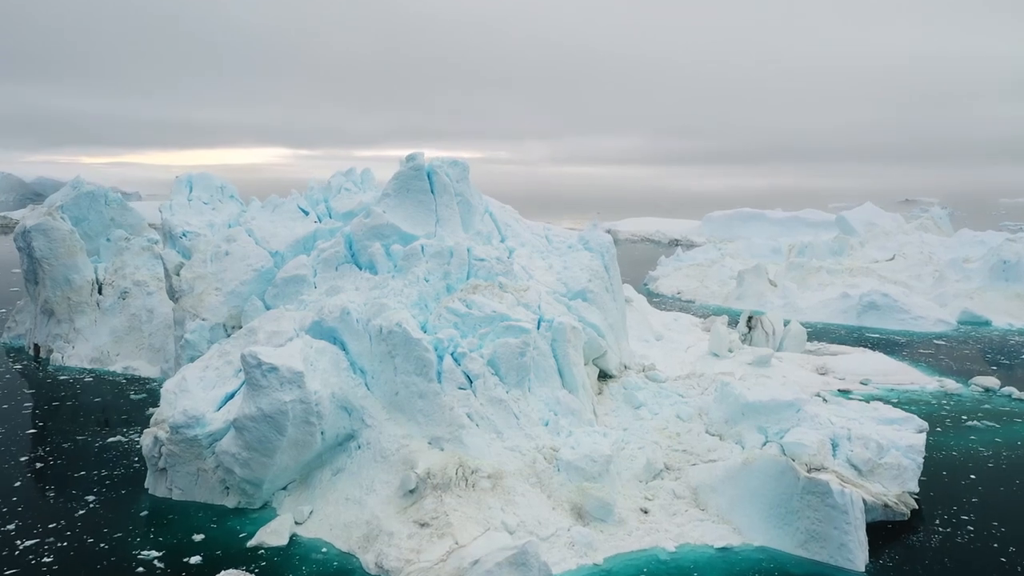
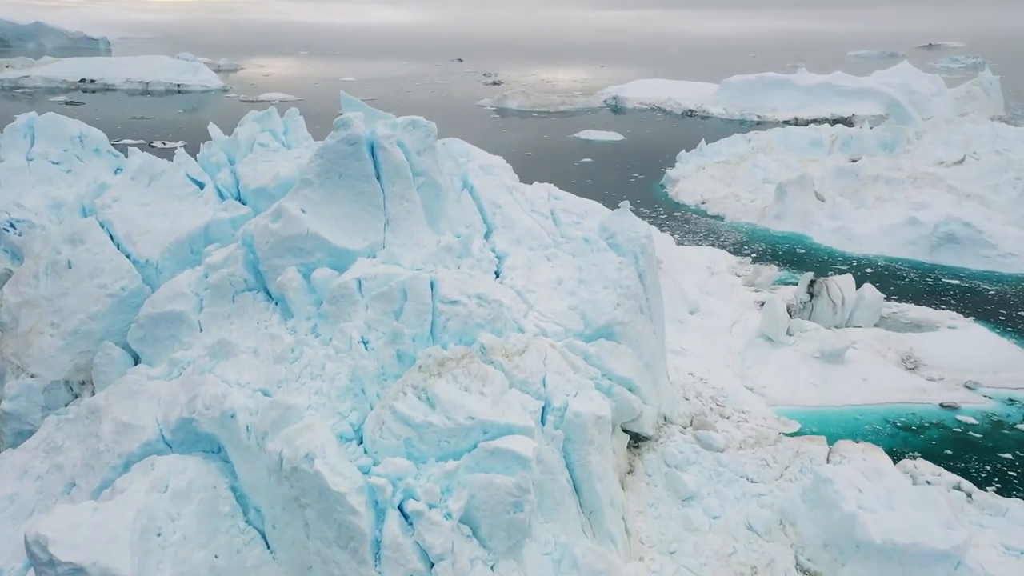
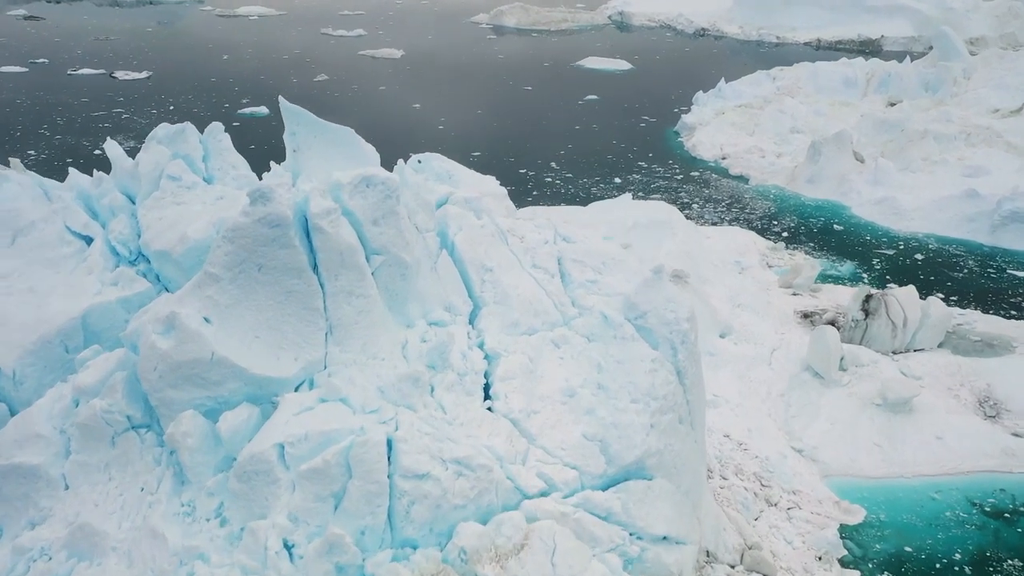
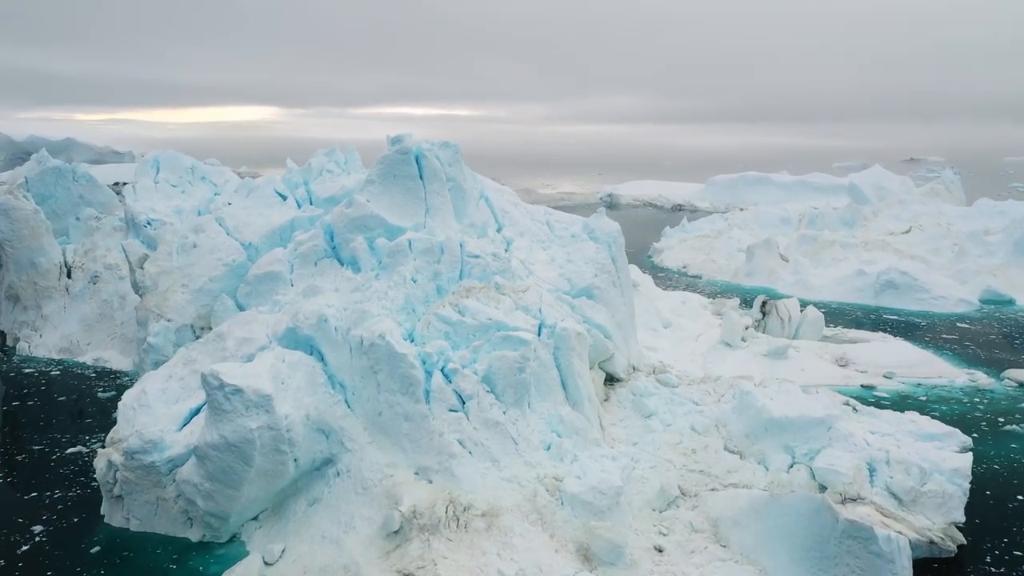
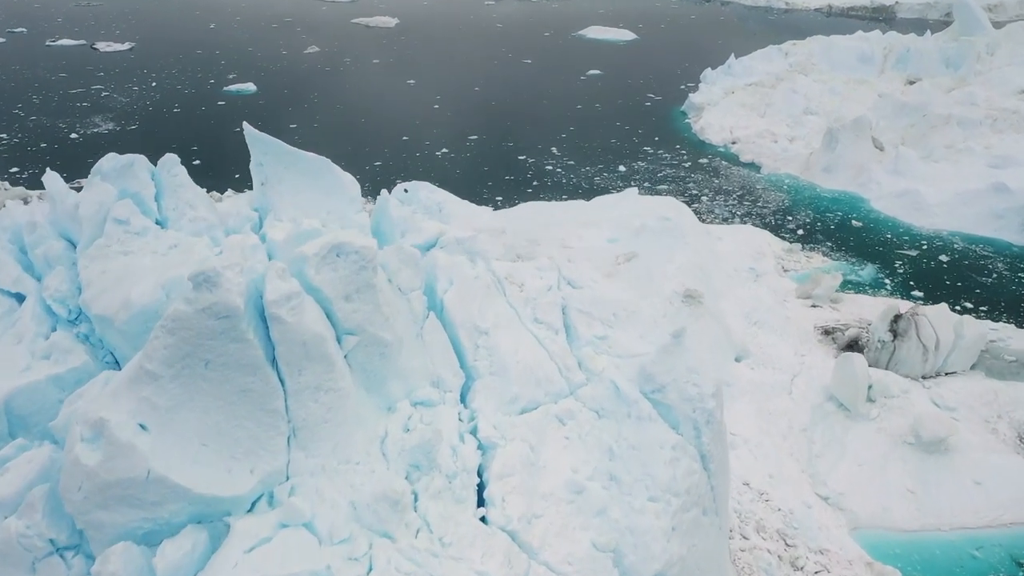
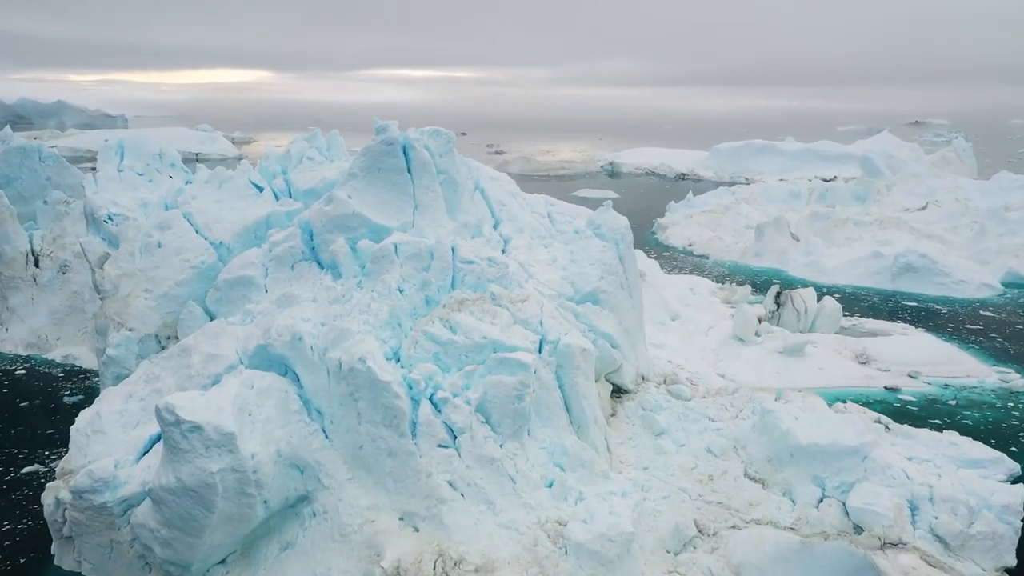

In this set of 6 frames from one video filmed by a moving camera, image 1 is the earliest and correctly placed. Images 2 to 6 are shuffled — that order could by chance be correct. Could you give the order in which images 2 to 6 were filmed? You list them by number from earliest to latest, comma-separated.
4, 6, 2, 3, 5
